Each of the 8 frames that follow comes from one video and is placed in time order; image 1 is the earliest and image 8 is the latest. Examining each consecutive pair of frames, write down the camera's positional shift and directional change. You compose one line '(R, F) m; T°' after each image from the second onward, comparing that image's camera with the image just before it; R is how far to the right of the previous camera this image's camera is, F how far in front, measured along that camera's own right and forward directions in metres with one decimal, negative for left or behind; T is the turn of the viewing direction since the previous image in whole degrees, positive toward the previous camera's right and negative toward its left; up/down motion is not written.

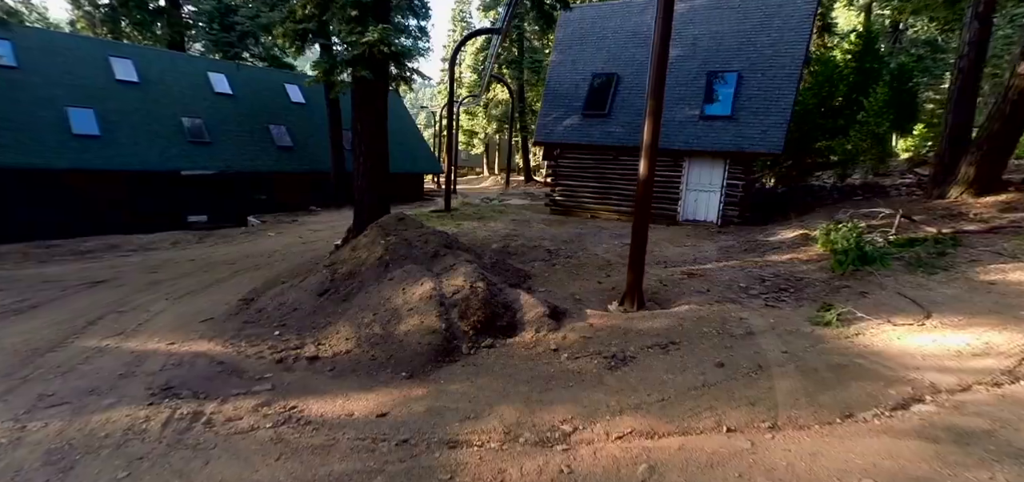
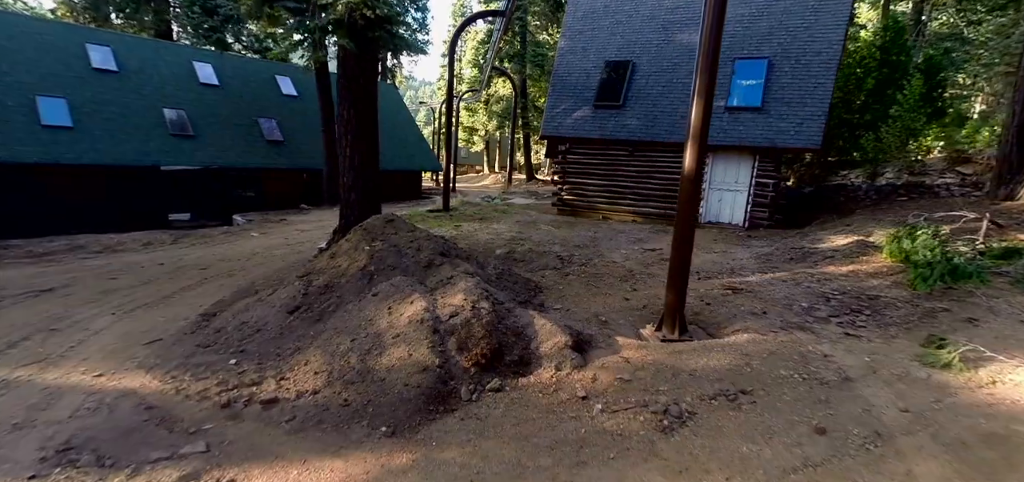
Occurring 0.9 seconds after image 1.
(-0.1, +1.2) m; 0°
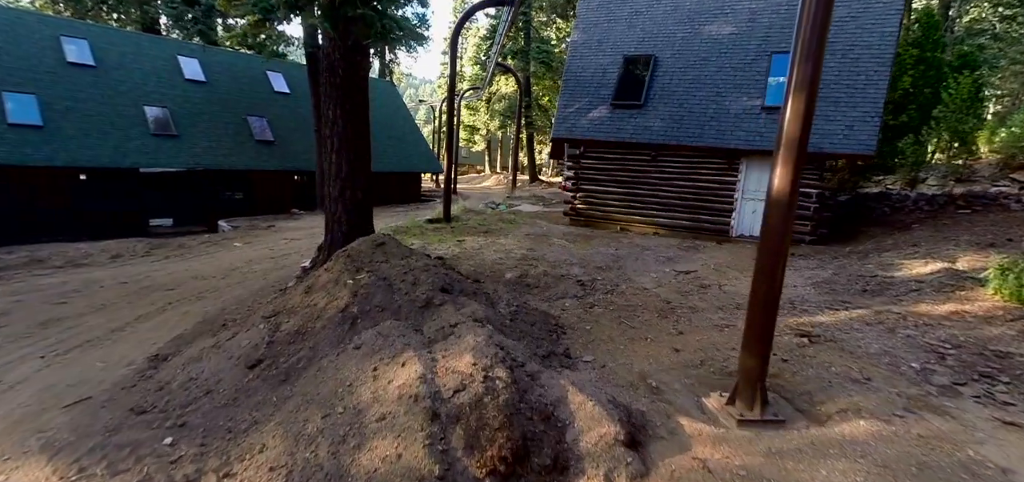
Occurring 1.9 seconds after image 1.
(-0.2, +1.2) m; 0°
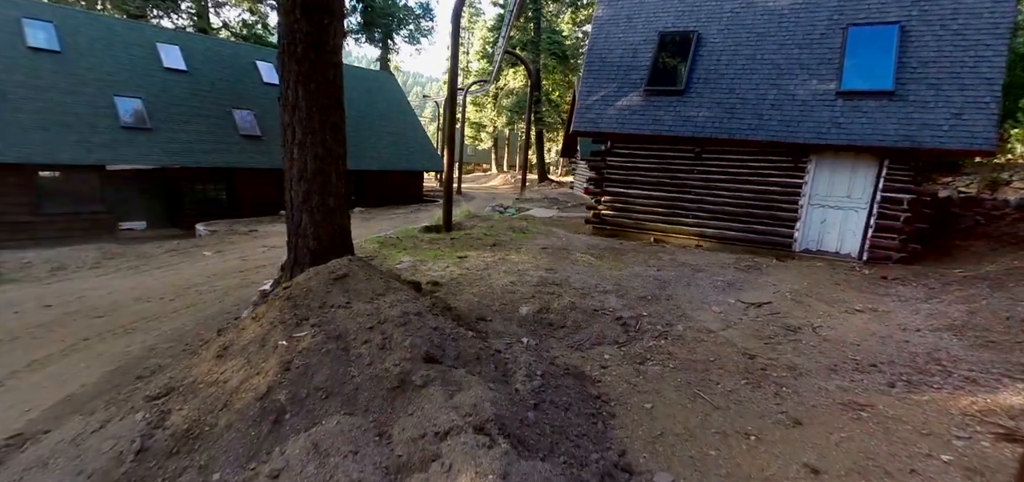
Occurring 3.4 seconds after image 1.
(-0.1, +1.8) m; -1°
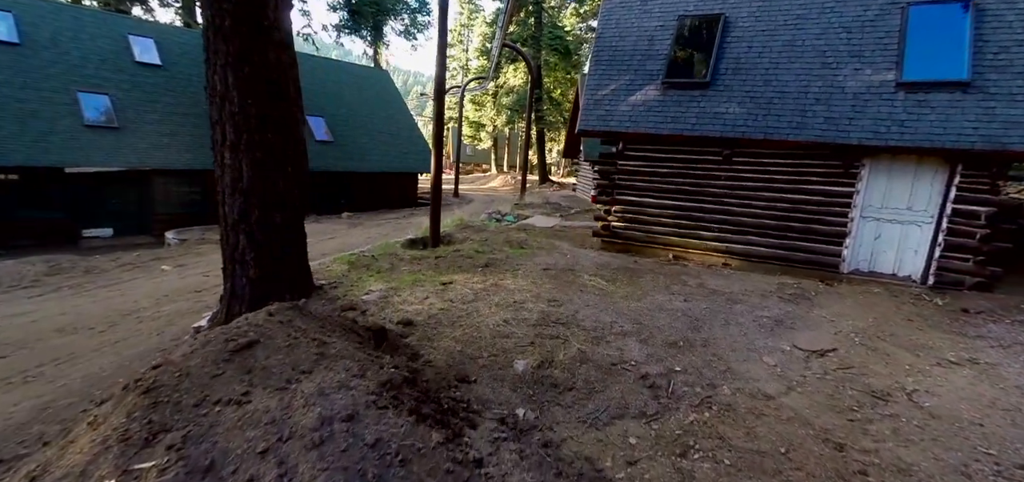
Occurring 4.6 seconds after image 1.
(+0.1, +1.3) m; 0°
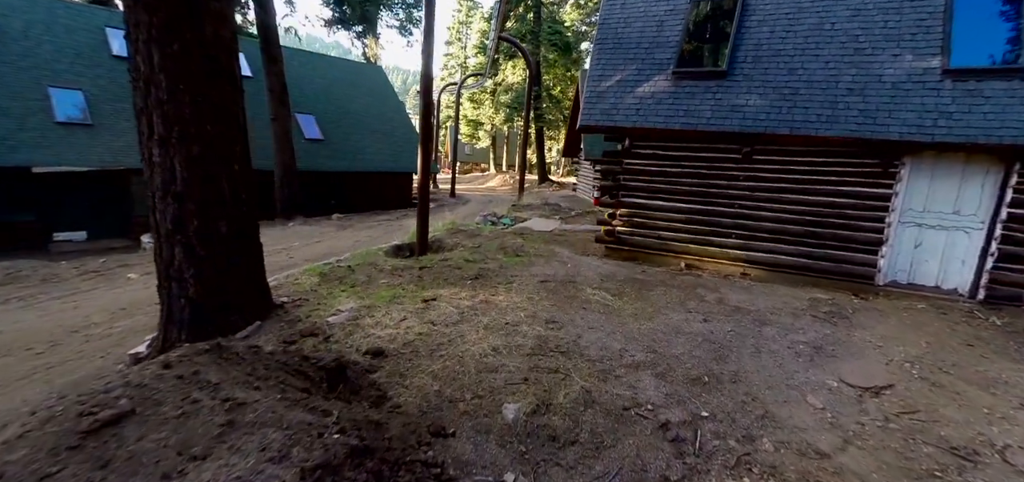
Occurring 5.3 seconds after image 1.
(+0.1, +0.8) m; 0°
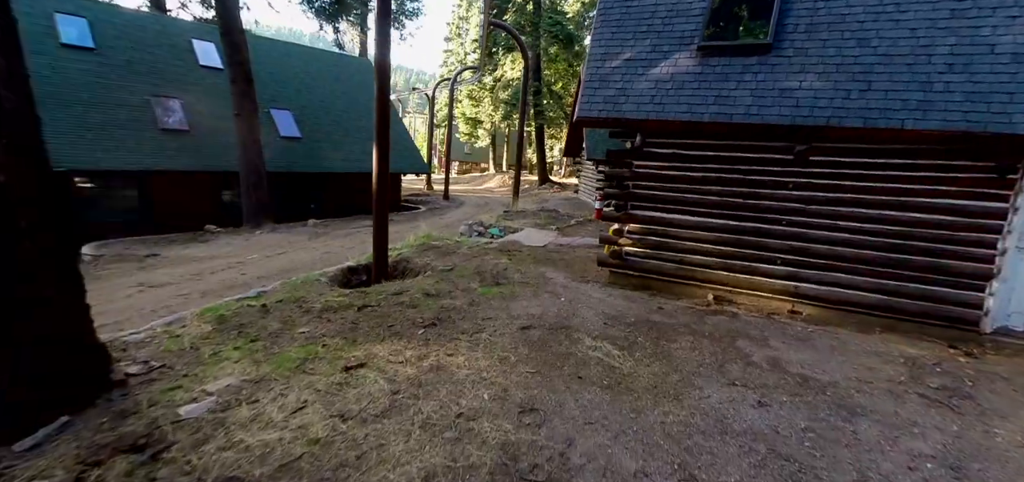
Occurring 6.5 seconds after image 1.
(+0.3, +1.7) m; 0°
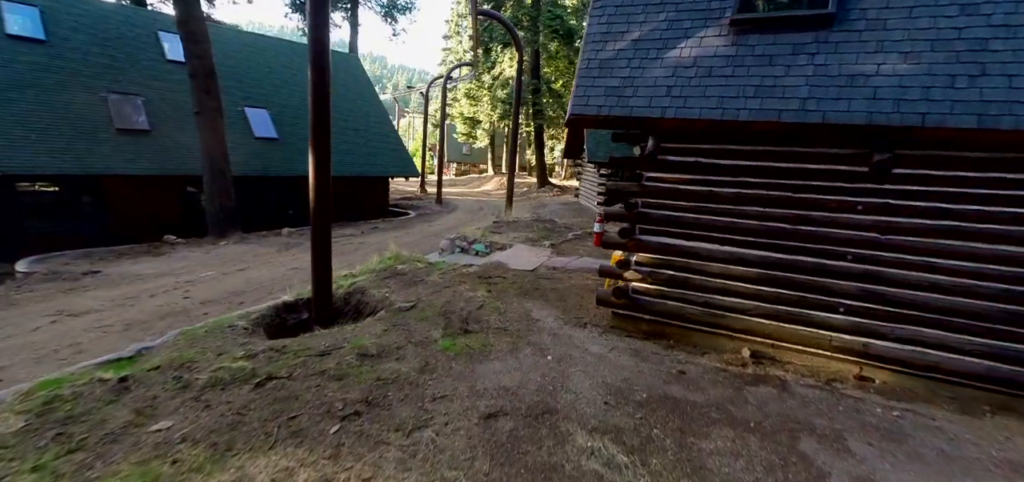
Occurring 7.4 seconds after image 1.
(+0.3, +1.4) m; 0°
